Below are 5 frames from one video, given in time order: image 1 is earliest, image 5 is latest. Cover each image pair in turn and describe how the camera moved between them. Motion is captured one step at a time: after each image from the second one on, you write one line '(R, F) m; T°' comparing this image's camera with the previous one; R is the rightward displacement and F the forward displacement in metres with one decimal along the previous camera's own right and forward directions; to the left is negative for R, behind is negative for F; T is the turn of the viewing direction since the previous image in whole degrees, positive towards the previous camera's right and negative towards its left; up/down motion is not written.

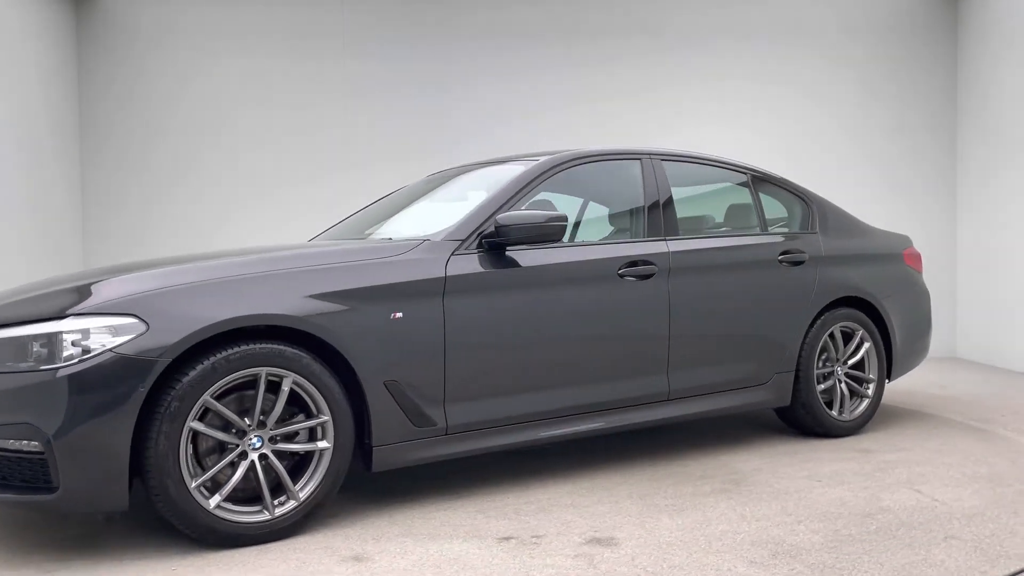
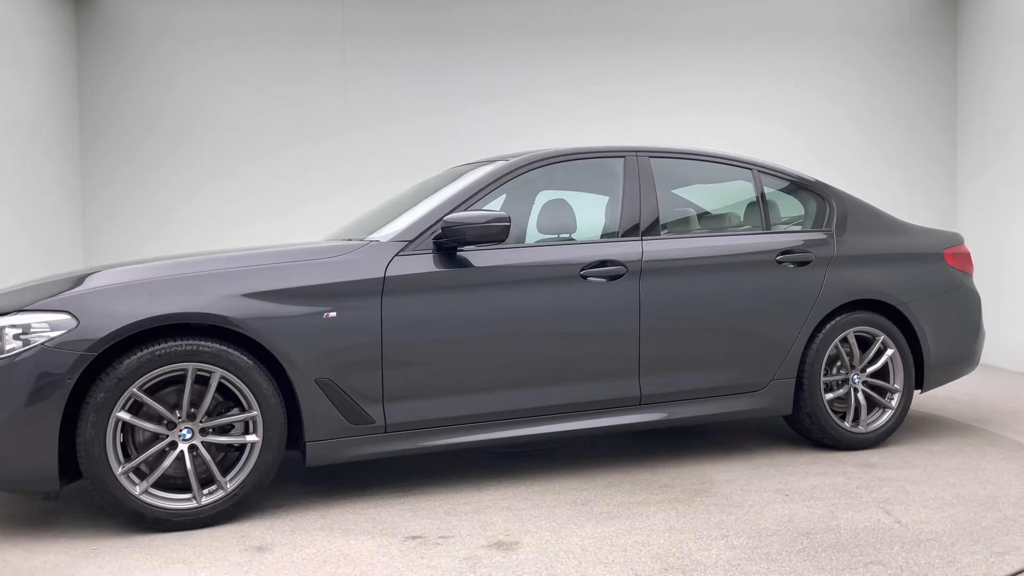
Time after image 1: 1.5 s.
(+0.8, +0.1) m; -10°
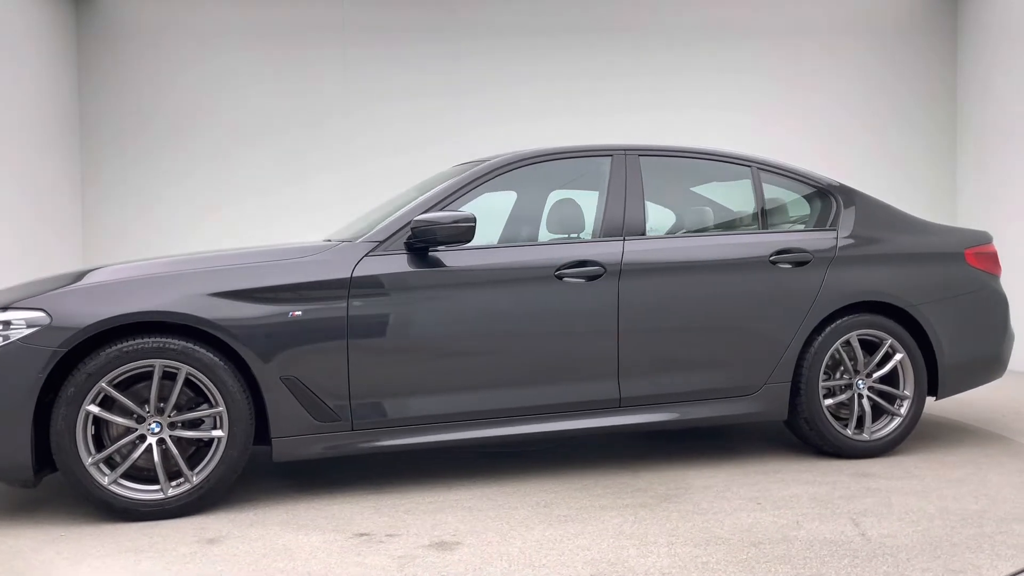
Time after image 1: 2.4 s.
(+0.5, 0.0) m; -6°
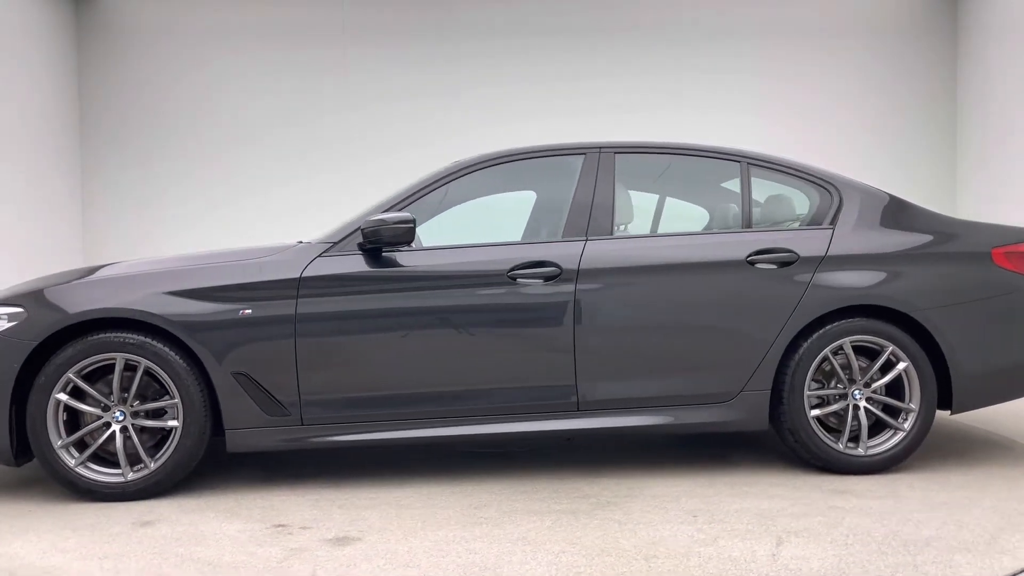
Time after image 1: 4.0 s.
(+0.8, +0.1) m; -10°
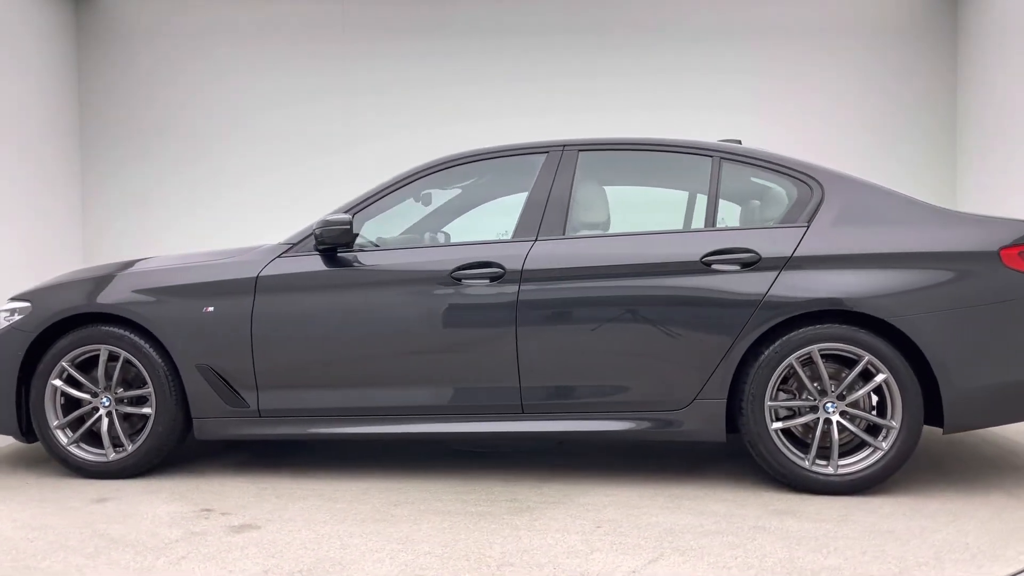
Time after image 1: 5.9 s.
(+1.0, +0.1) m; -11°
